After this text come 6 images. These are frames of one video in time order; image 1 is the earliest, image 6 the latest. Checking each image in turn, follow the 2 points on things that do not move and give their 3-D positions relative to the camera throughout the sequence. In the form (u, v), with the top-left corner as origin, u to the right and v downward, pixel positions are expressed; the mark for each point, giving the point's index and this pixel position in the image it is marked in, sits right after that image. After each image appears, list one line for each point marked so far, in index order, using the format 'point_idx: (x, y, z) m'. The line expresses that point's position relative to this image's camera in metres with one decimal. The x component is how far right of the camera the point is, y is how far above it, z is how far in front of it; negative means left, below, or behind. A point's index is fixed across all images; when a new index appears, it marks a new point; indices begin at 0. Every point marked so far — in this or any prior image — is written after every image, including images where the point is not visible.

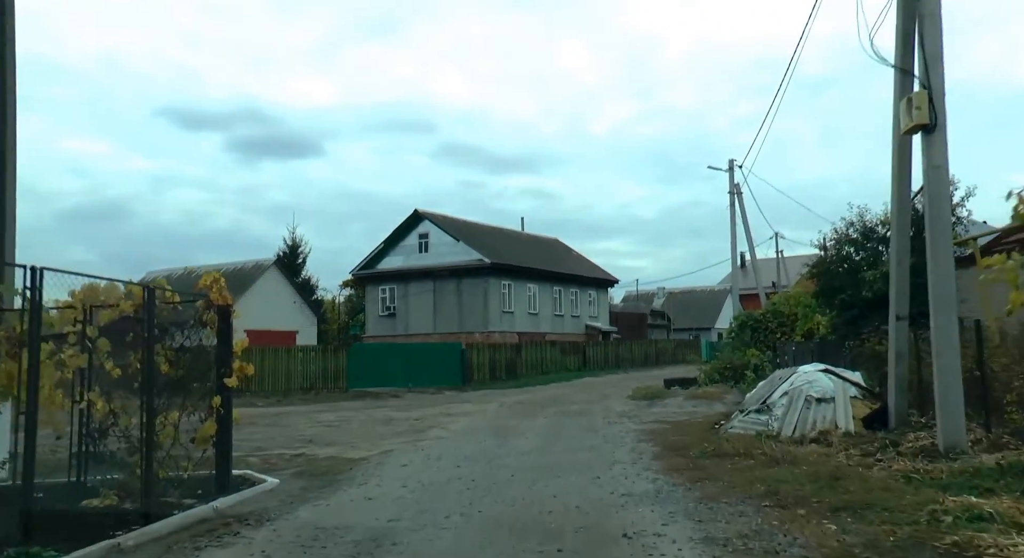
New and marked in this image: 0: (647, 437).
0: (+2.0, -2.4, +13.6) m
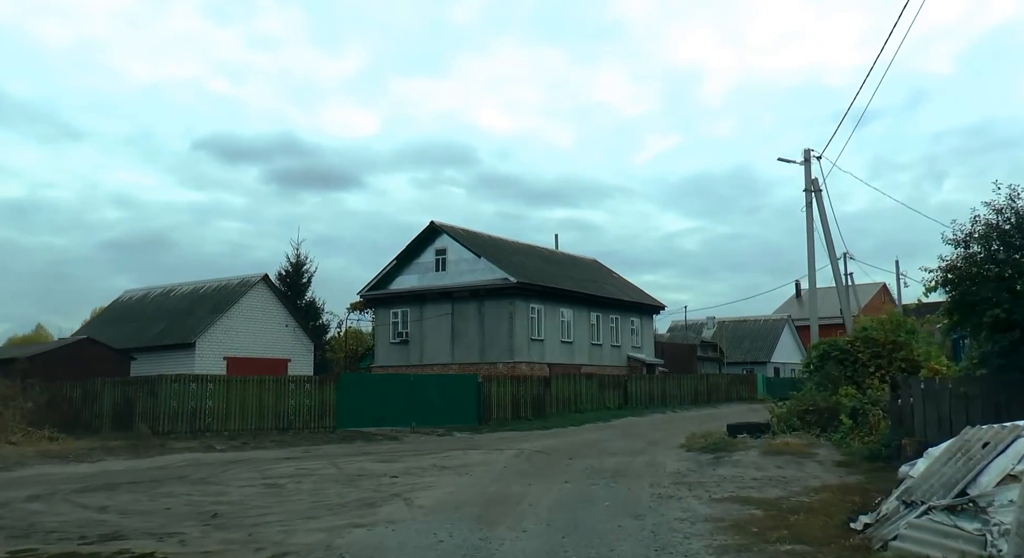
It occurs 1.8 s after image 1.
0: (+1.9, -2.3, +7.8) m
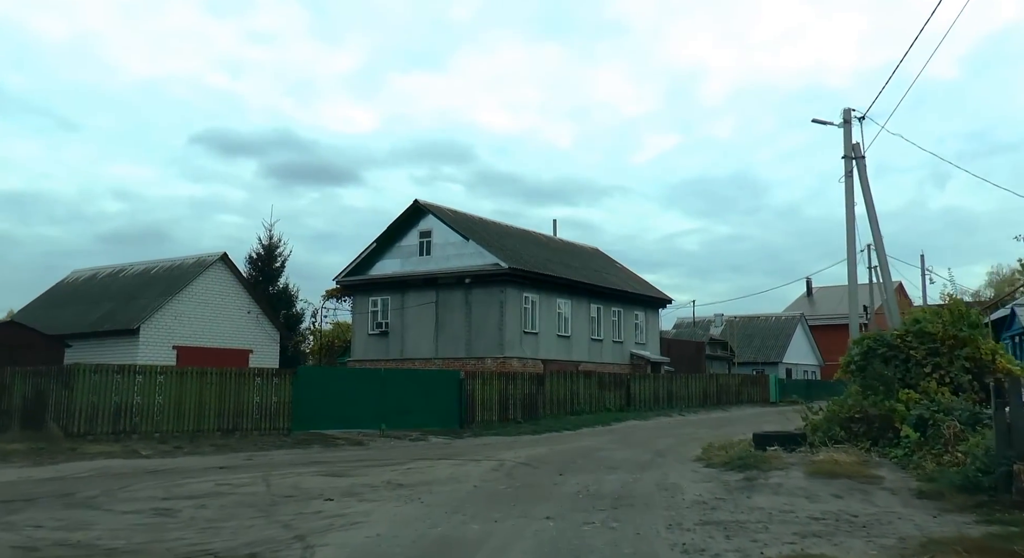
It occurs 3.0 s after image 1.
0: (+1.5, -1.9, +4.1) m
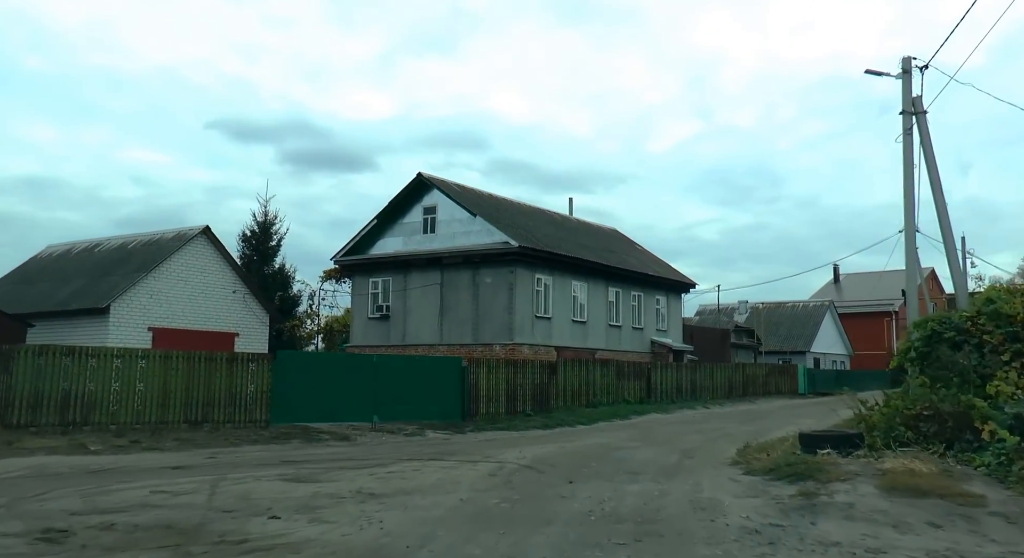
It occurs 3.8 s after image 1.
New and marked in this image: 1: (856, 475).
0: (+1.2, -1.5, +1.4) m
1: (+4.3, -2.5, +11.3) m
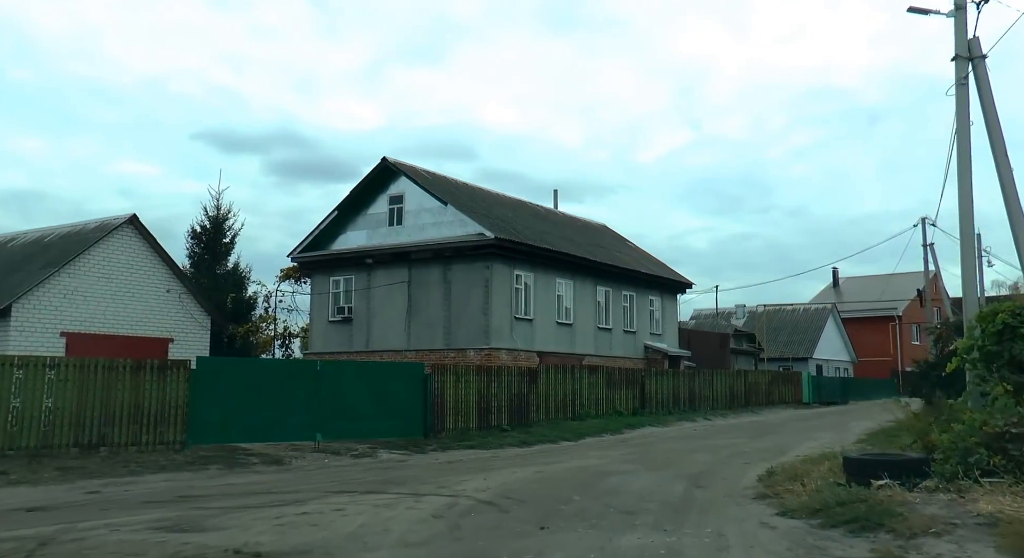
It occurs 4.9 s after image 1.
0: (+0.8, -1.1, -2.0) m
1: (+3.8, -2.1, +7.9) m
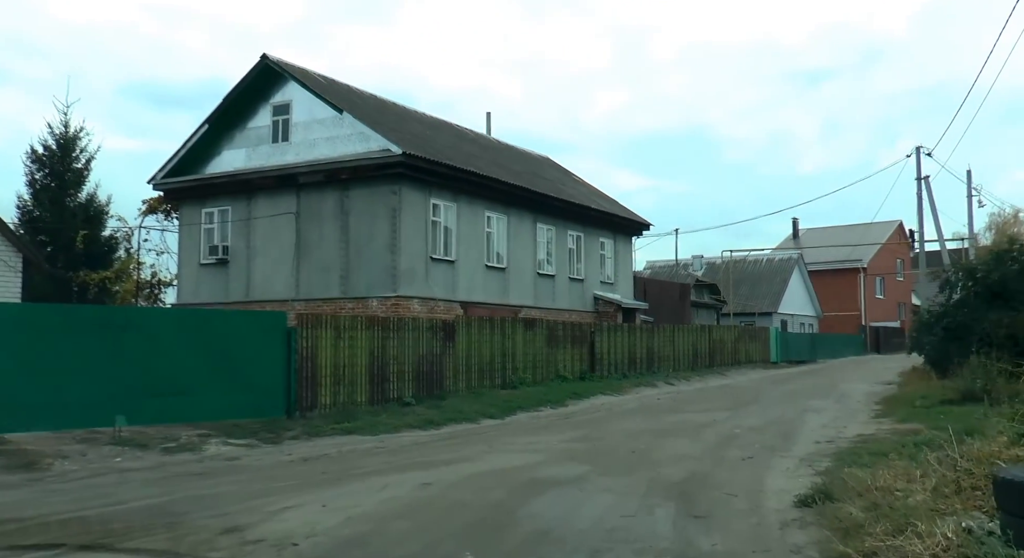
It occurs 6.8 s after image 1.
0: (+0.5, -0.8, -7.6) m
1: (+2.9, -1.3, +2.5) m
